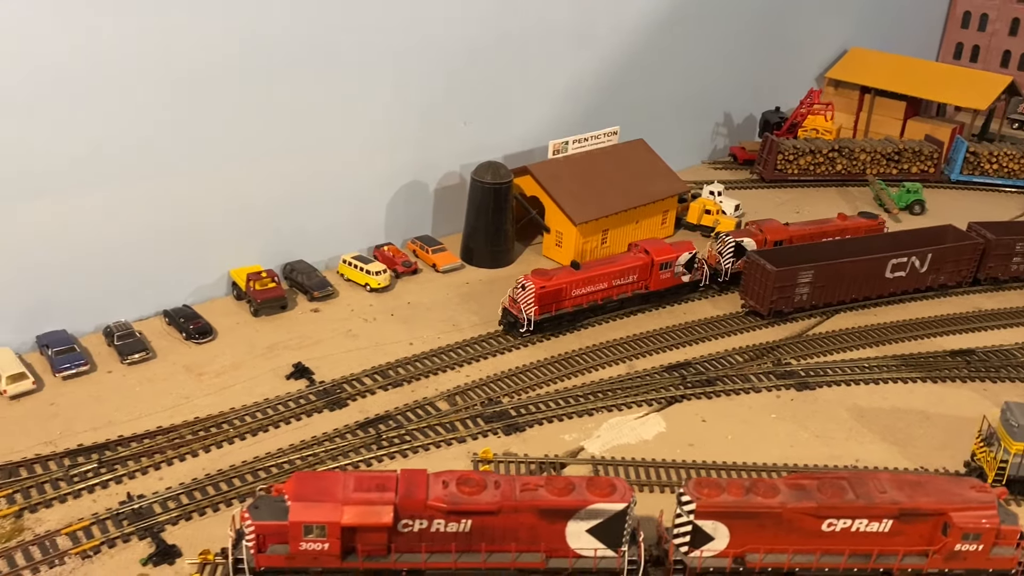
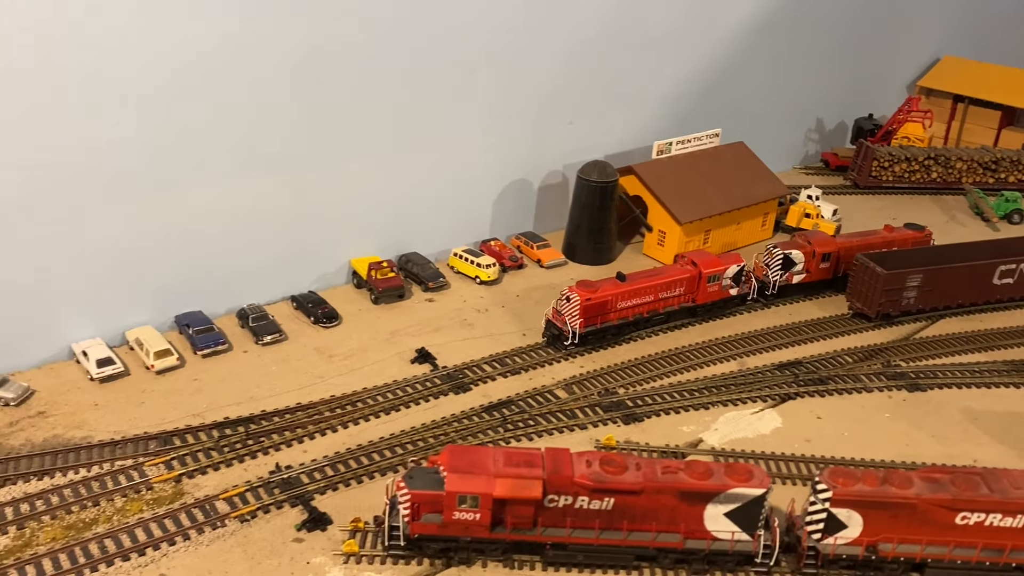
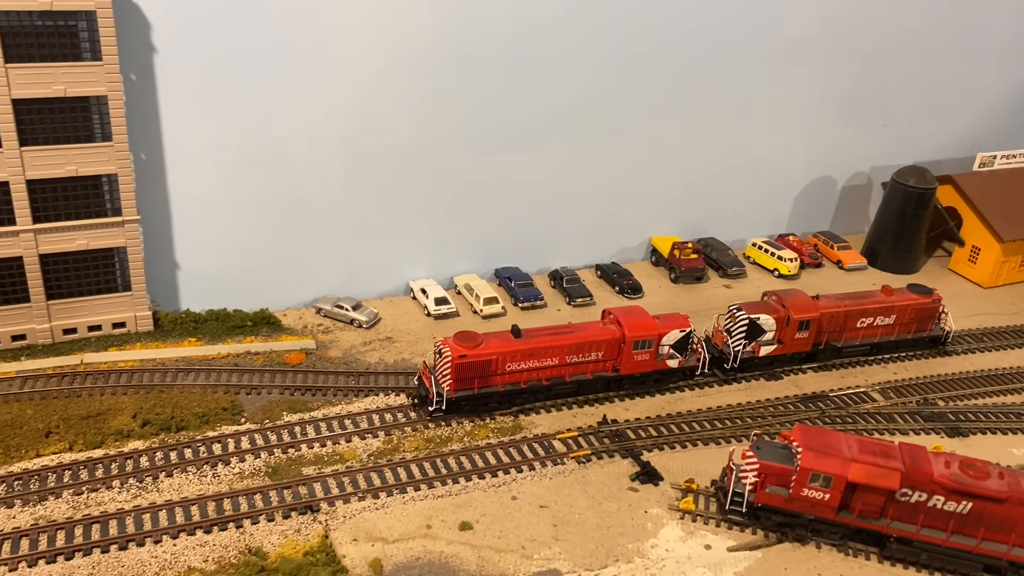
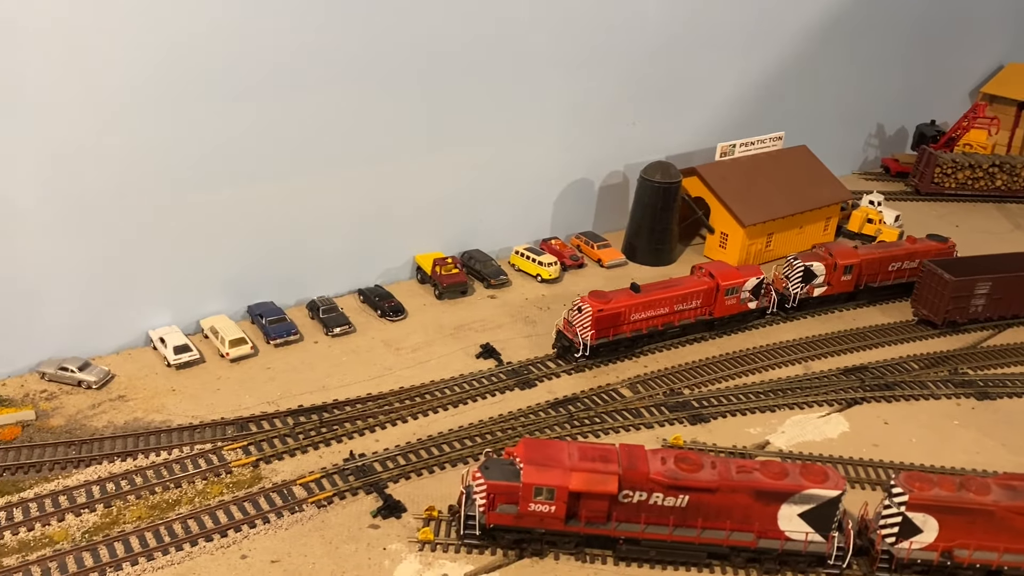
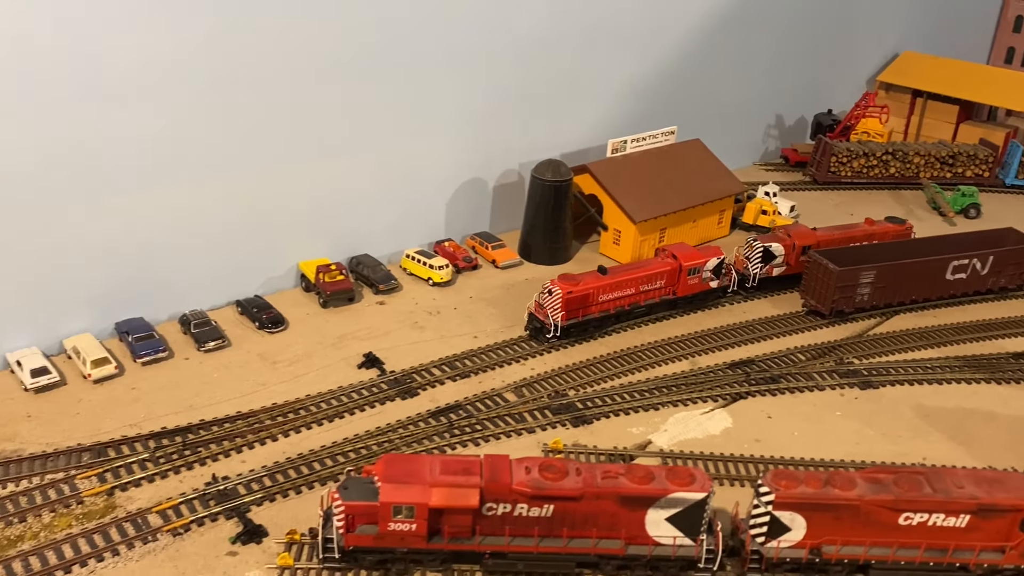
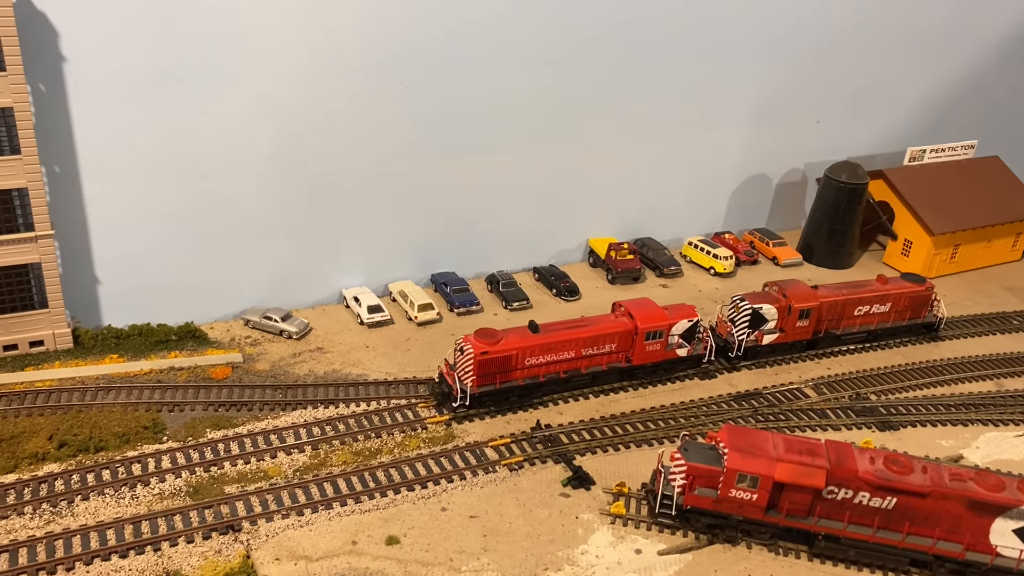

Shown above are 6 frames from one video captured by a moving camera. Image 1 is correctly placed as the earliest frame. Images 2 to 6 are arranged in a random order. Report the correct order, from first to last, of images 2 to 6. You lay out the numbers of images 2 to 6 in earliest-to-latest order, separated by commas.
5, 2, 4, 6, 3
